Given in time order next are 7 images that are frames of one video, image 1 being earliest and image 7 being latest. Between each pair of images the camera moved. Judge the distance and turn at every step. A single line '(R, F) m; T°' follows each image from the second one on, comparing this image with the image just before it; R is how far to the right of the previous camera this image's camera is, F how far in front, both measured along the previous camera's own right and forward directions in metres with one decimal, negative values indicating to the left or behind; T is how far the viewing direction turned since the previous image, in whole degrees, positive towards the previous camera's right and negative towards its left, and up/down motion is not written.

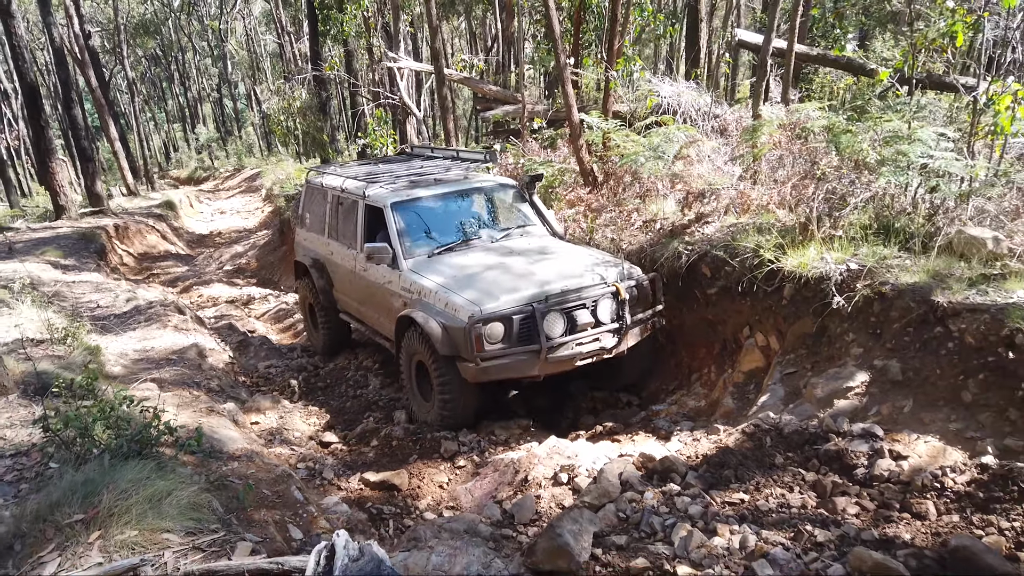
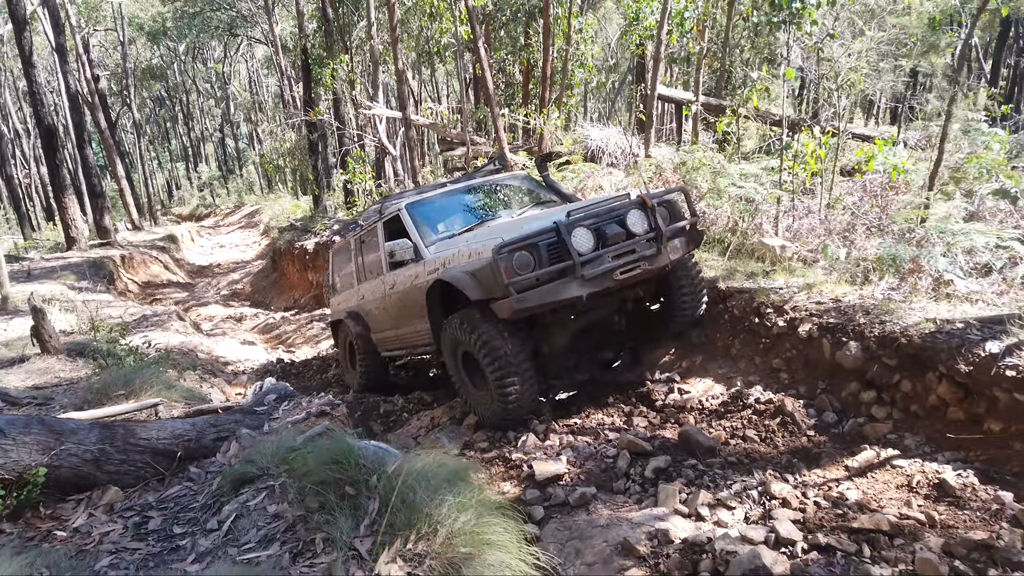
(+0.7, -1.6) m; 0°
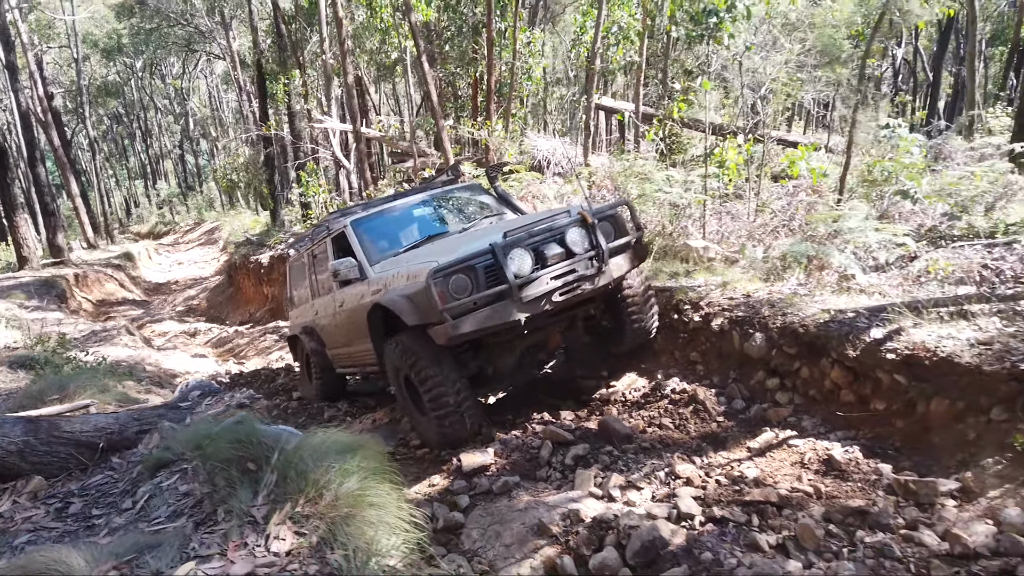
(+0.3, -0.3) m; +2°
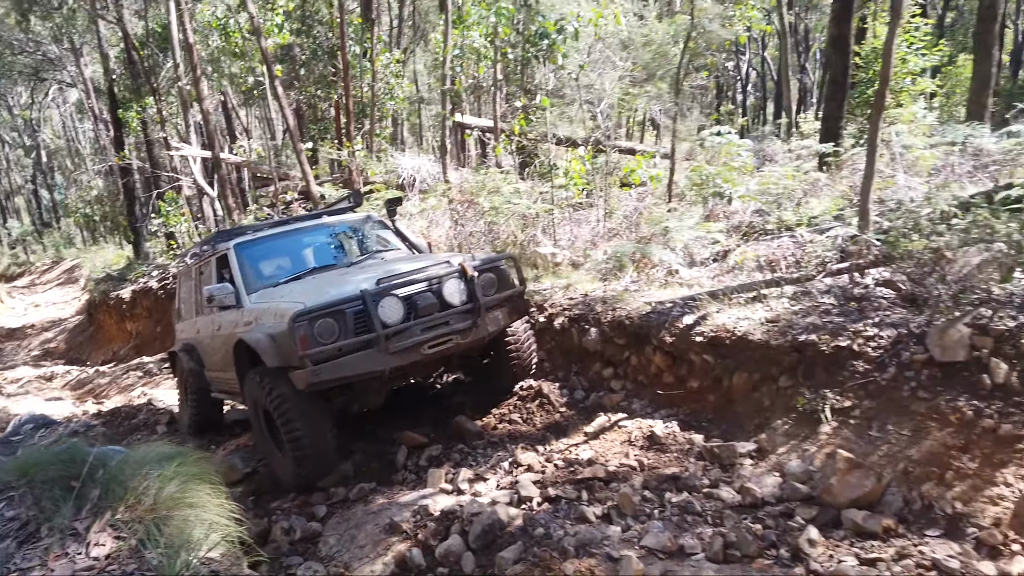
(+0.3, -0.3) m; +8°
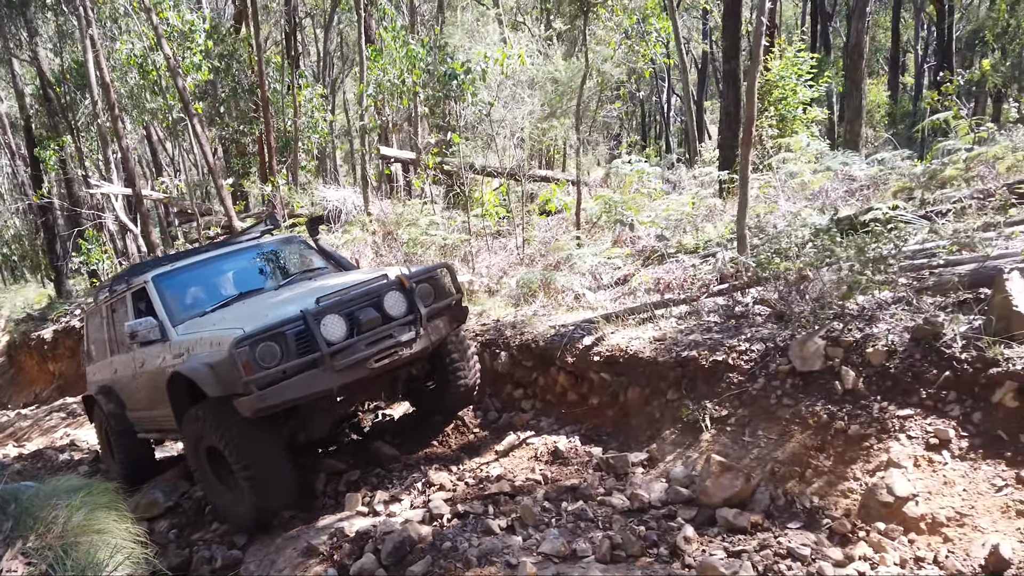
(+0.2, -0.3) m; +4°
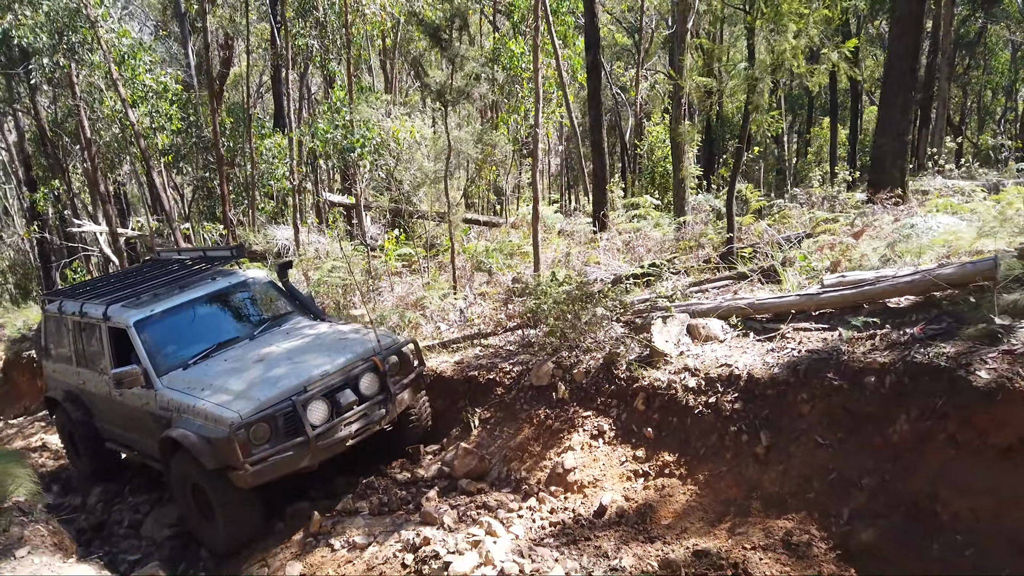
(+1.4, -1.7) m; -1°
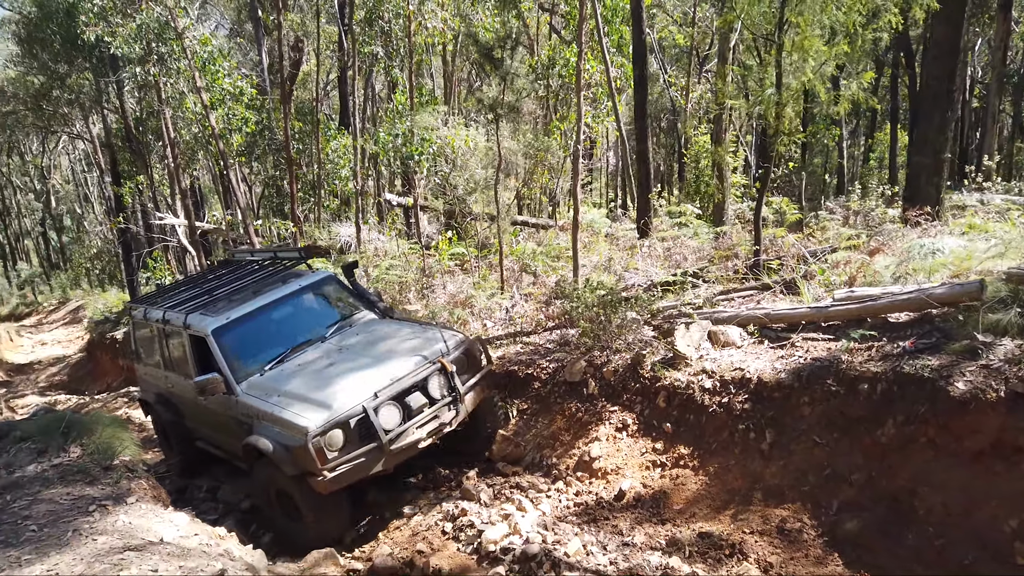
(+0.1, -0.6) m; -4°
